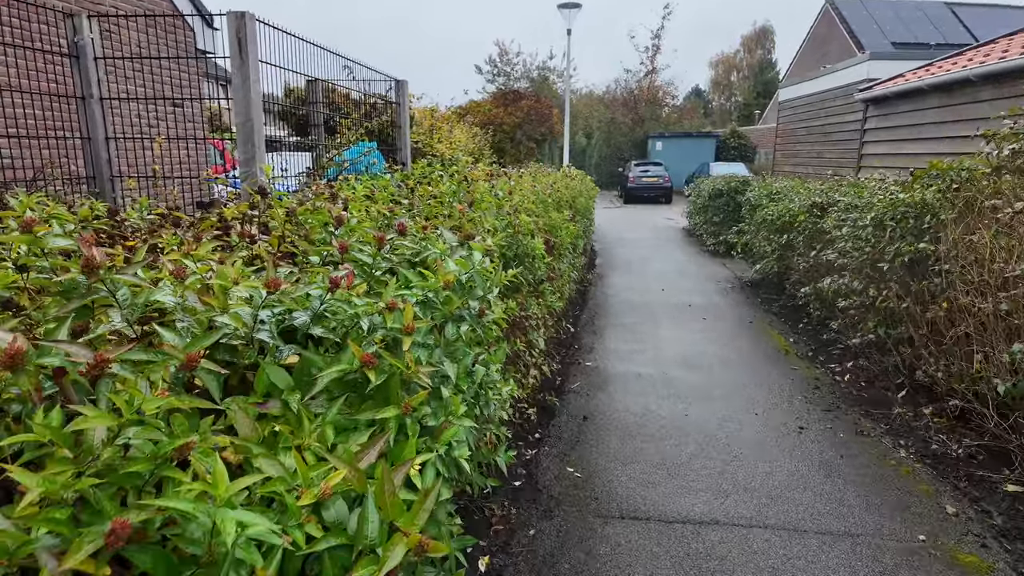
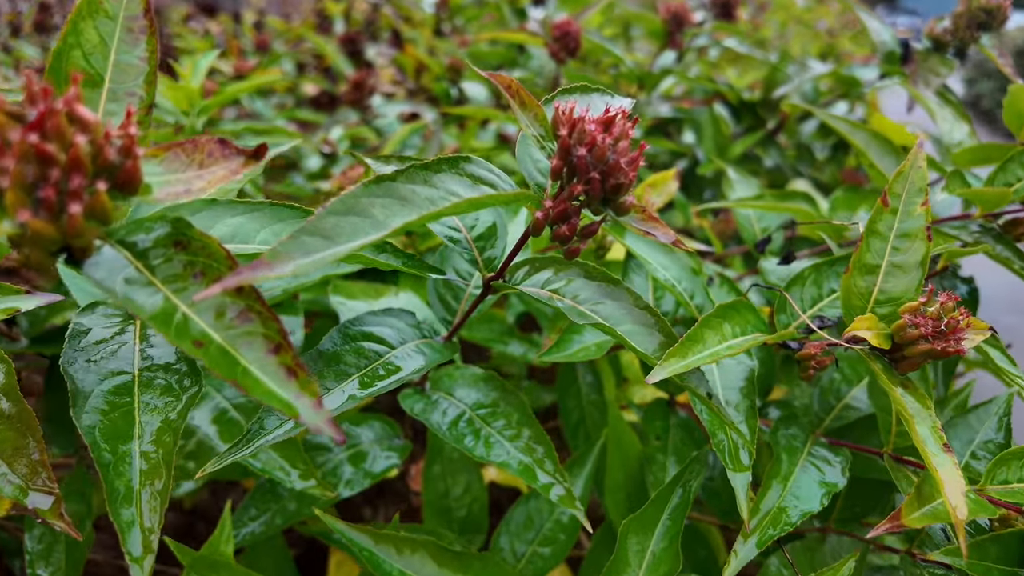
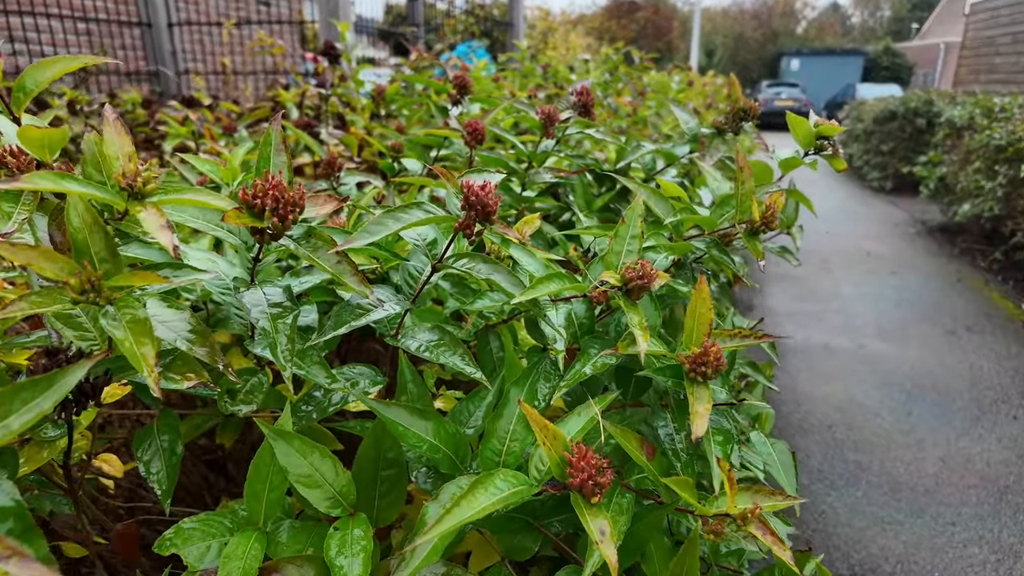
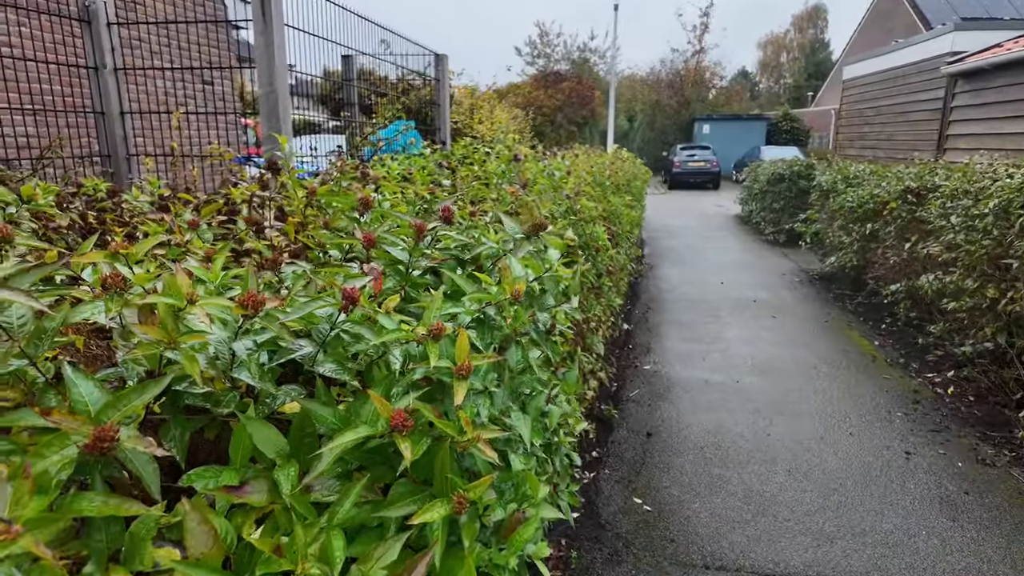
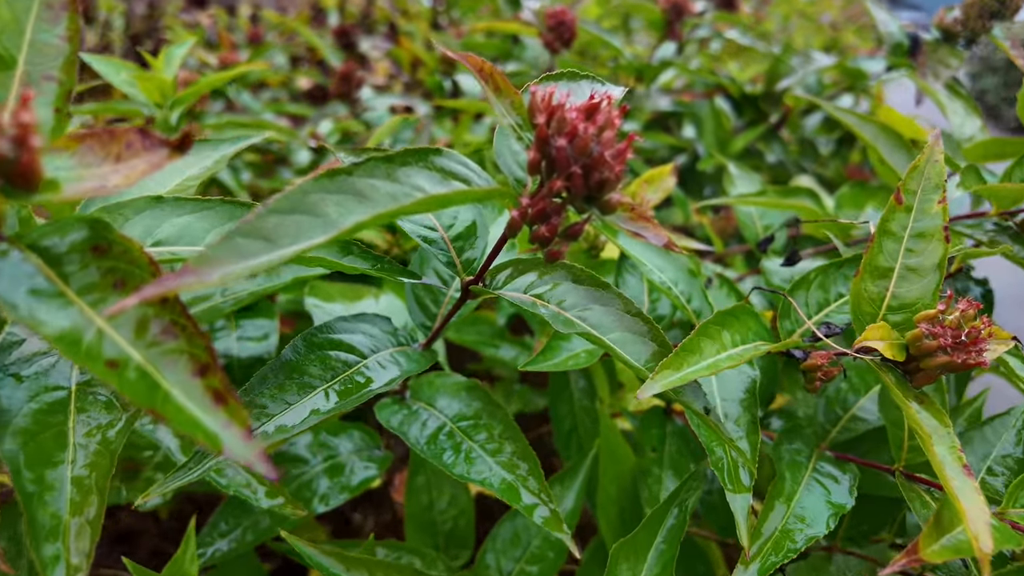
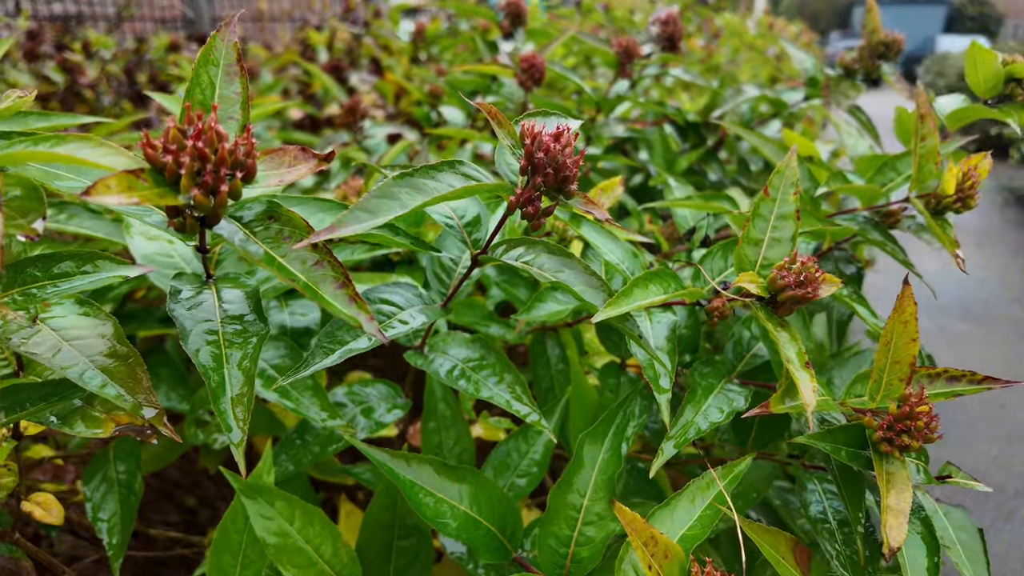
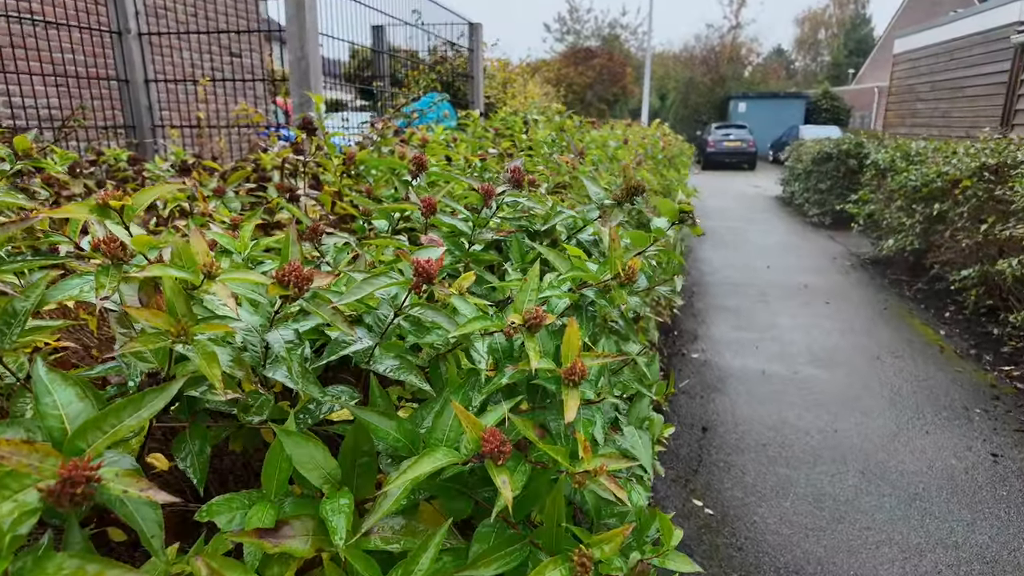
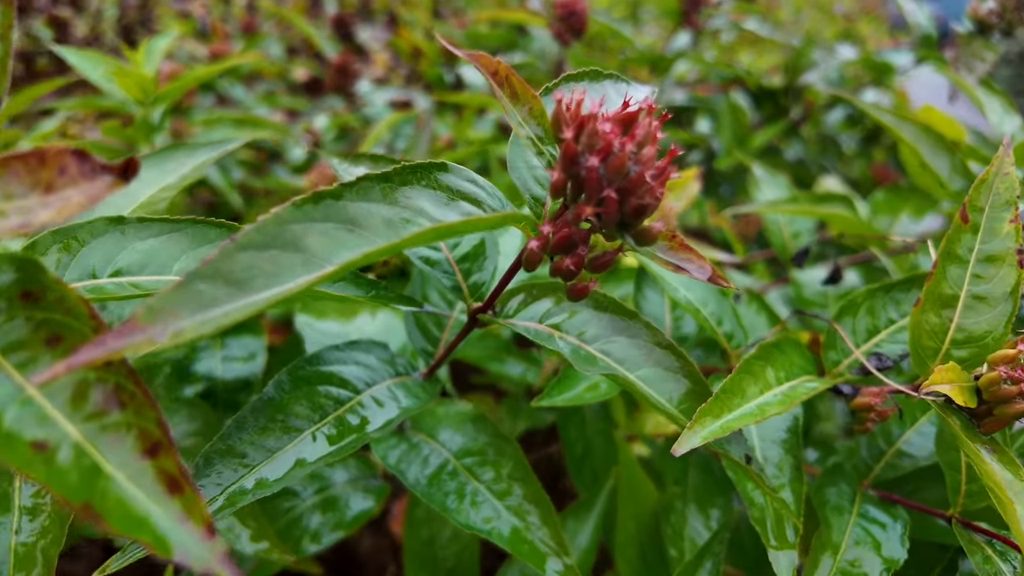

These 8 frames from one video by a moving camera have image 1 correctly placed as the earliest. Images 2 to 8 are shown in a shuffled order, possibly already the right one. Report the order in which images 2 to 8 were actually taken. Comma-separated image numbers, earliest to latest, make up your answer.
4, 7, 3, 6, 2, 5, 8
